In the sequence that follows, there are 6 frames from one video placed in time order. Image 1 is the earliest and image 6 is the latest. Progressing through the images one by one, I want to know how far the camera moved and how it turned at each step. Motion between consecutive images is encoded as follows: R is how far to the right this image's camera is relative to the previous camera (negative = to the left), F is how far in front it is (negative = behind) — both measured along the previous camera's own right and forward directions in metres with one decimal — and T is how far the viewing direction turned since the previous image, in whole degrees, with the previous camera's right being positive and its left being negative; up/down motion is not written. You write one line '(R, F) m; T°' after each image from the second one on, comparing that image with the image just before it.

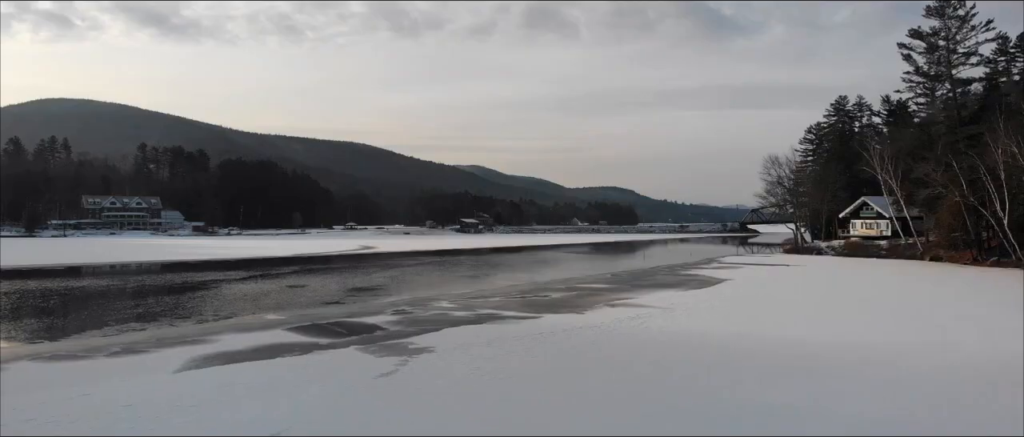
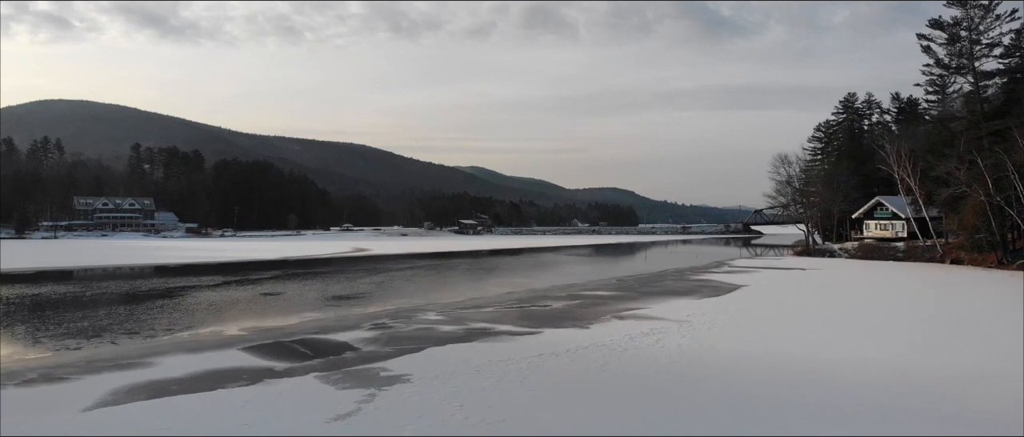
(+0.1, +2.2) m; 0°
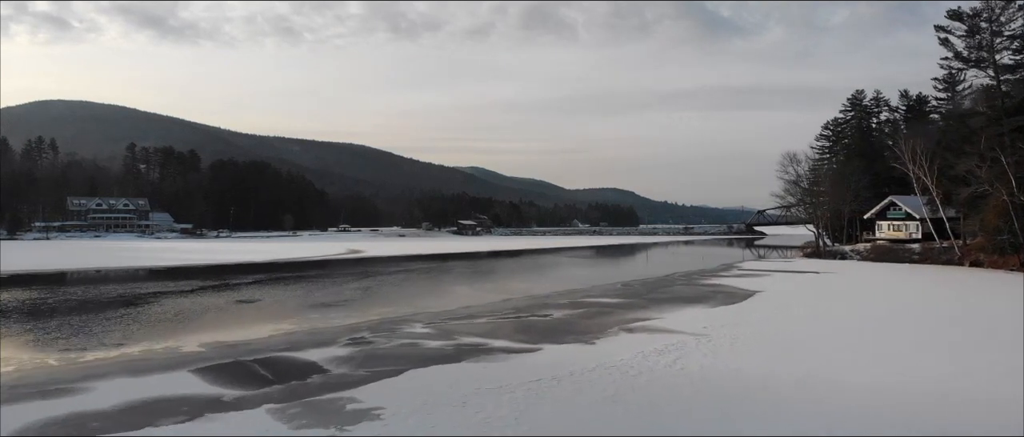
(+0.1, +1.8) m; 0°
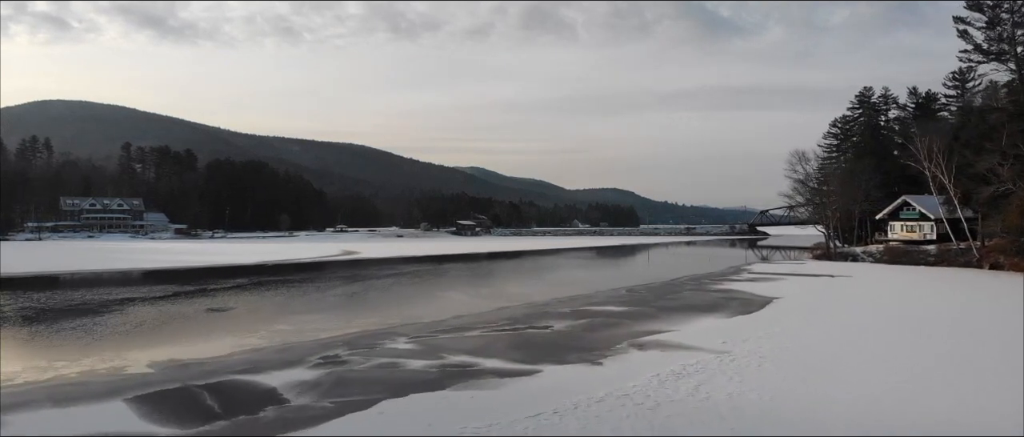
(+0.1, +1.7) m; 0°
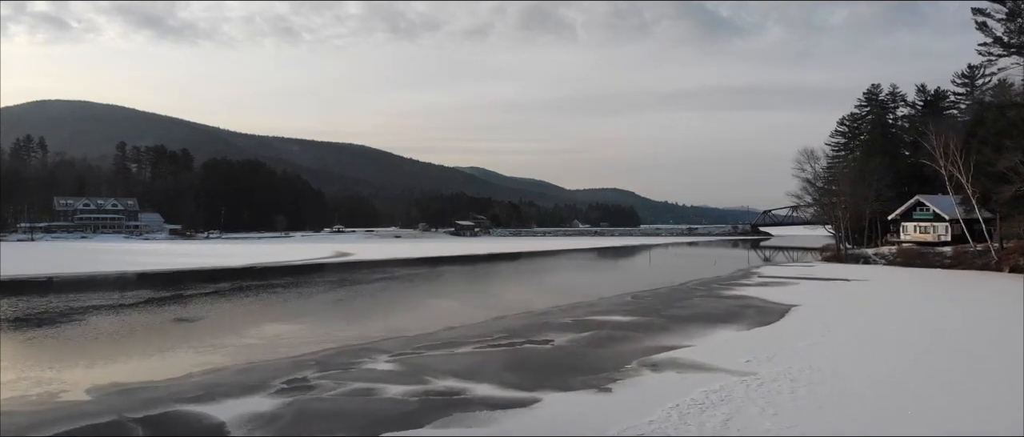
(+0.1, +1.6) m; 0°
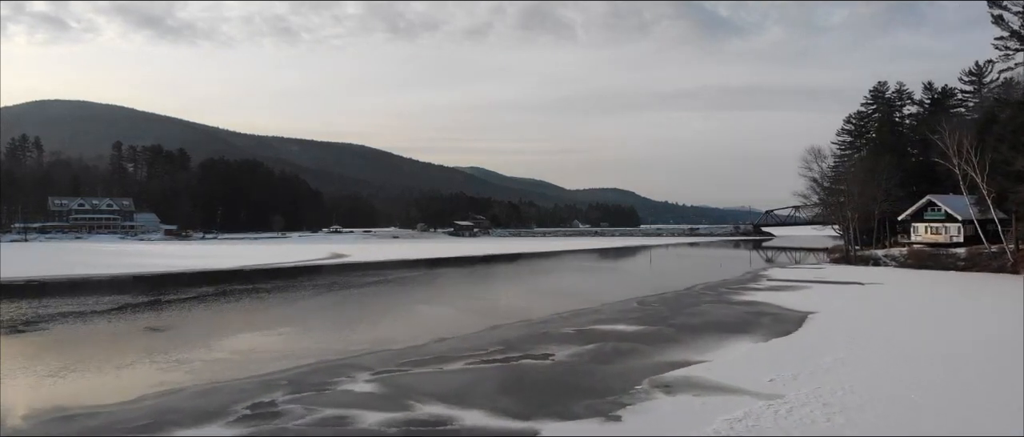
(+0.1, +1.3) m; 0°
